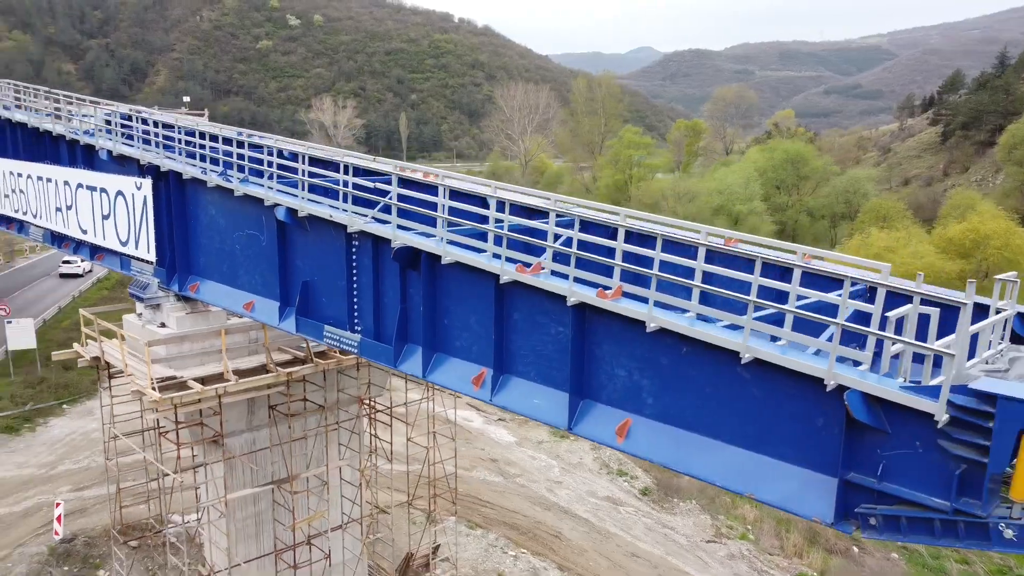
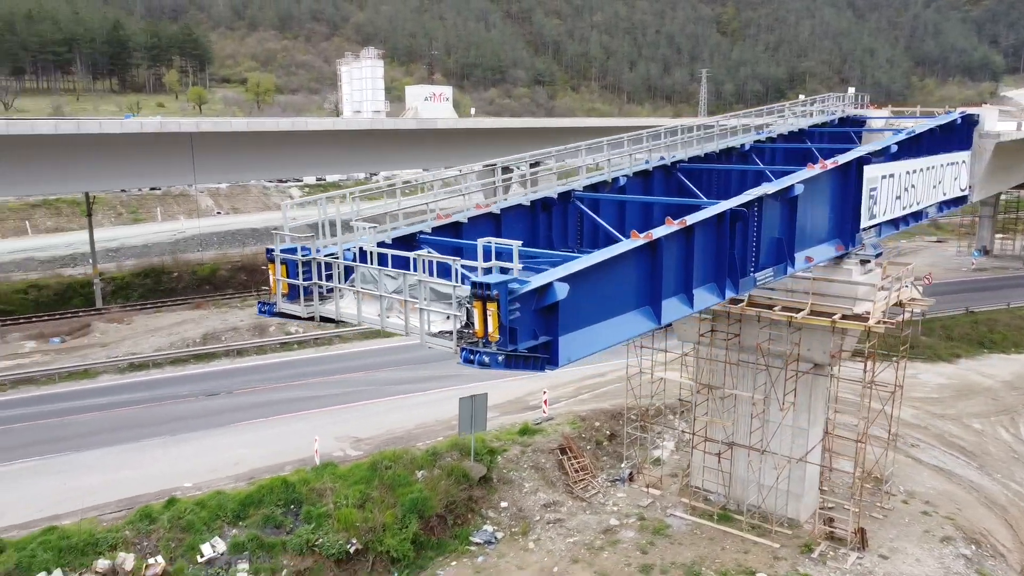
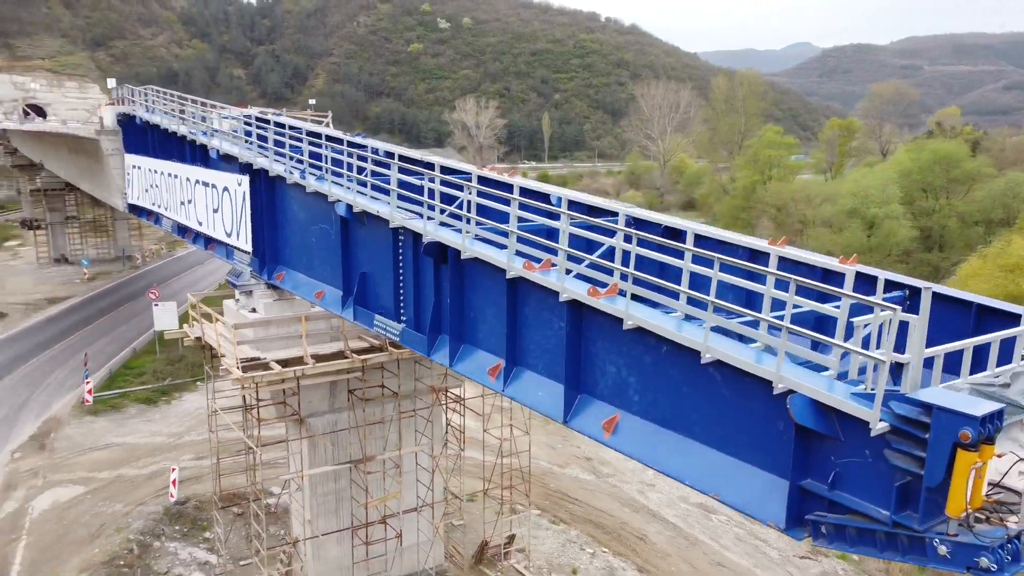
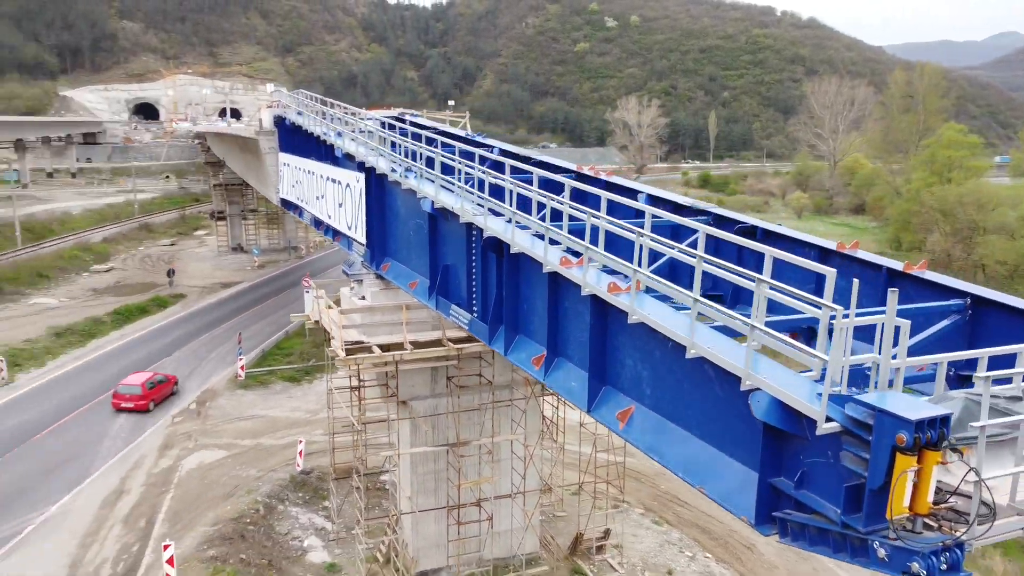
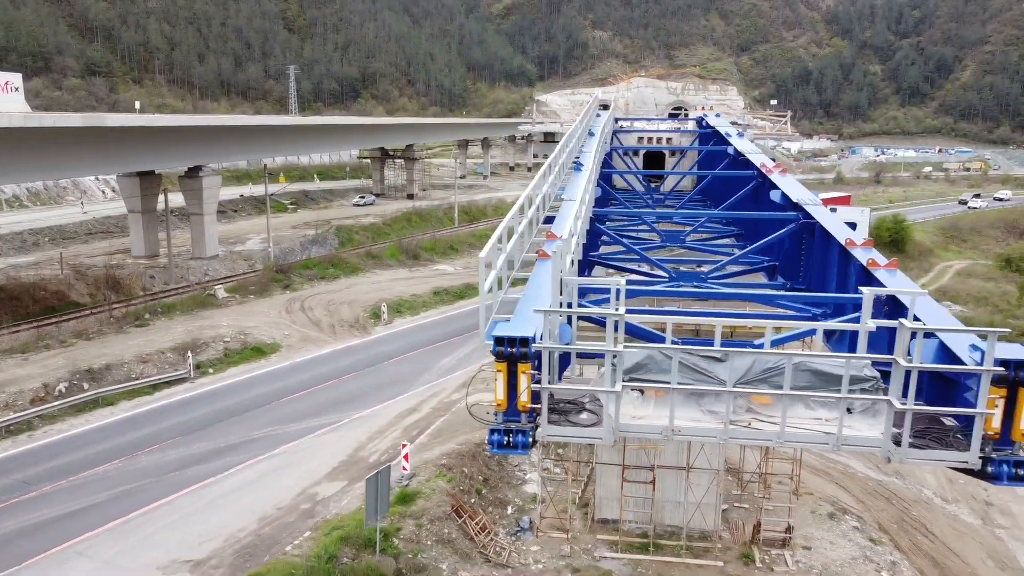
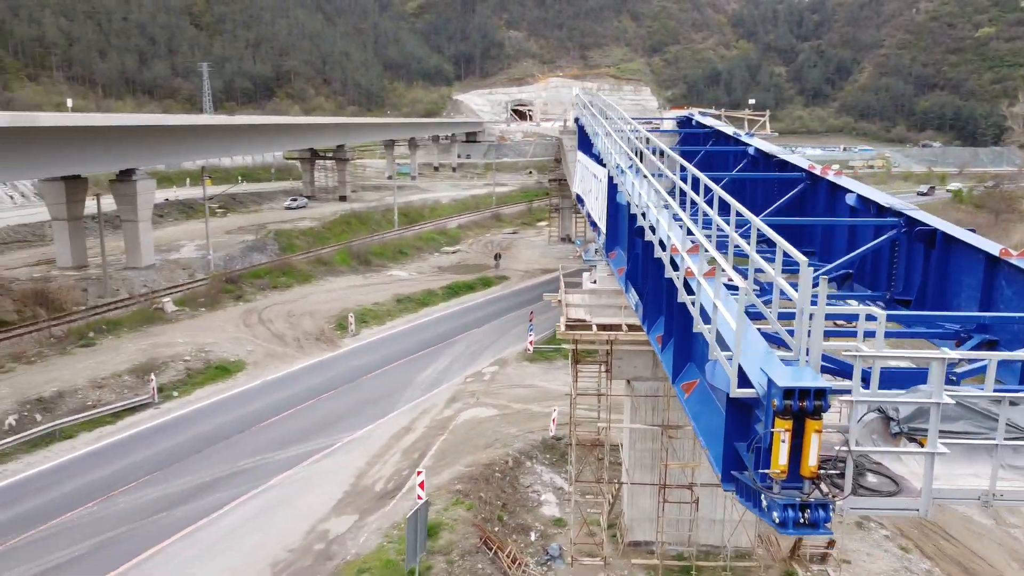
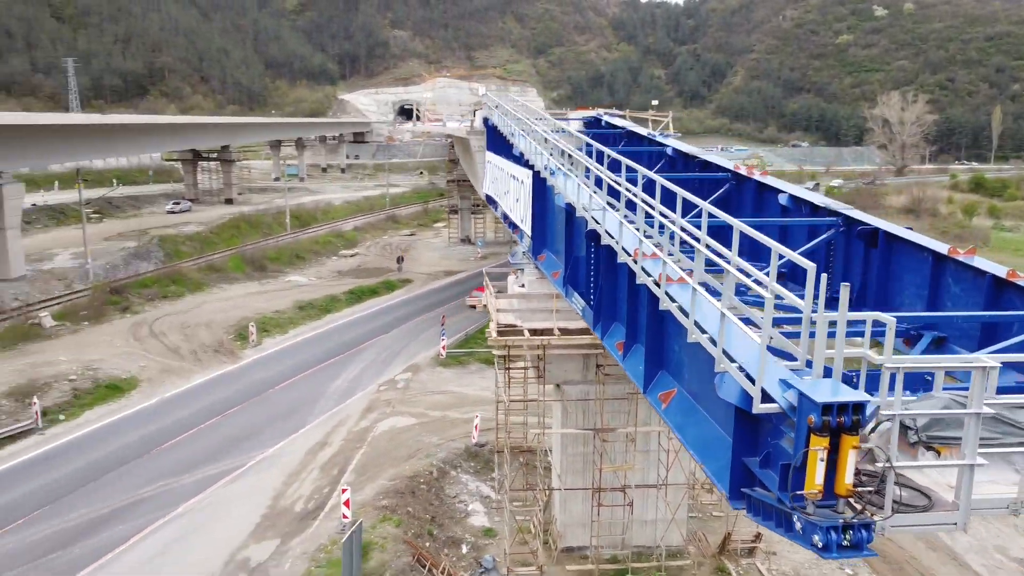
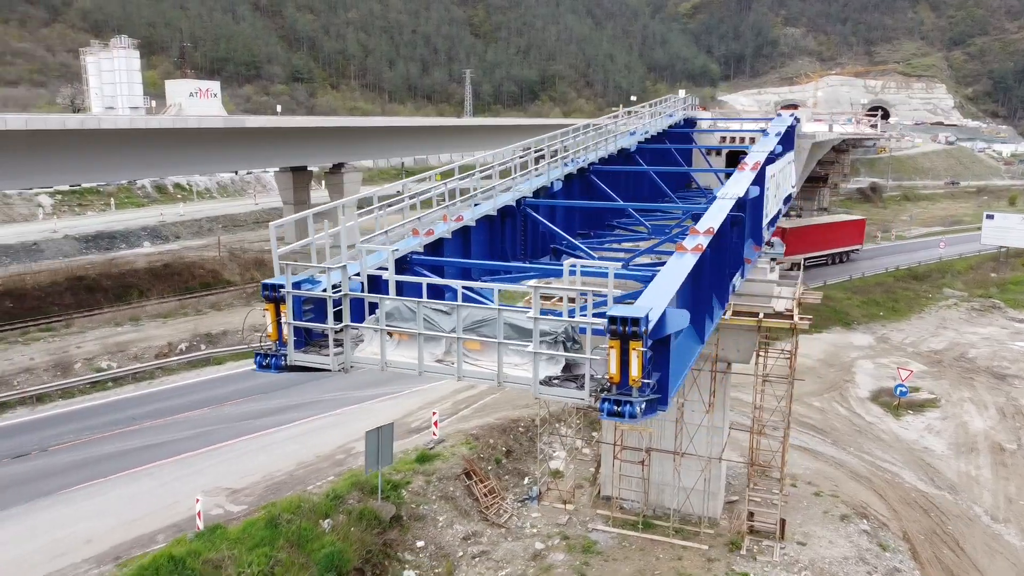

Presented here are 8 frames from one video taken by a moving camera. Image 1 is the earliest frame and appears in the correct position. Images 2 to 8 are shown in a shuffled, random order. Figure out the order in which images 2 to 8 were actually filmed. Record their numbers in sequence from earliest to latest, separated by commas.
3, 4, 7, 6, 5, 8, 2
